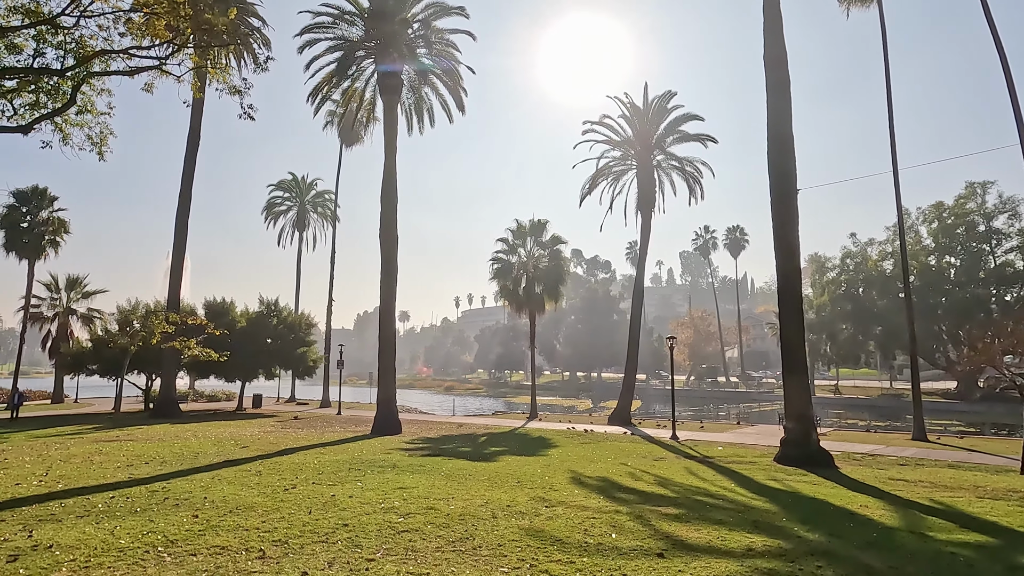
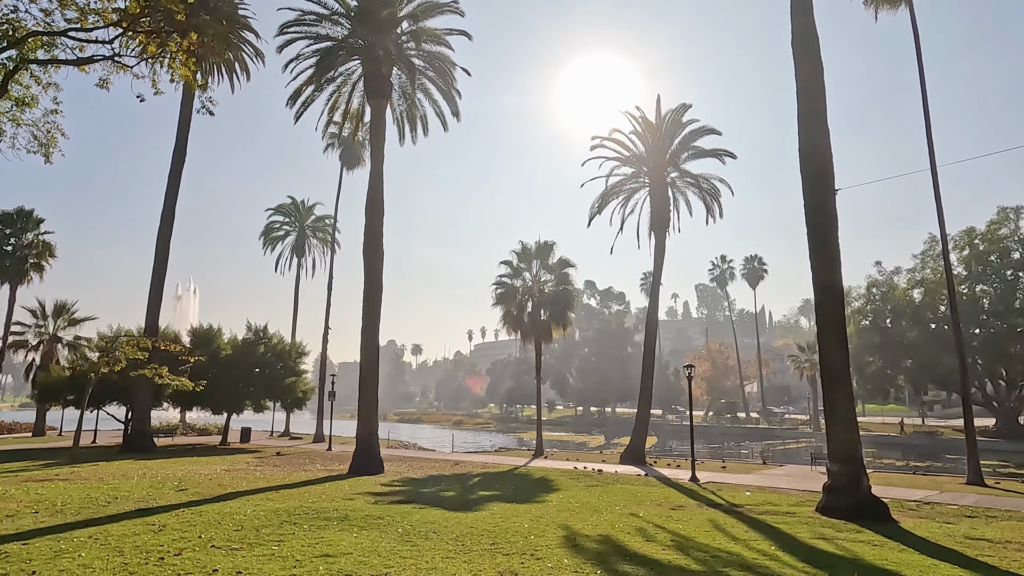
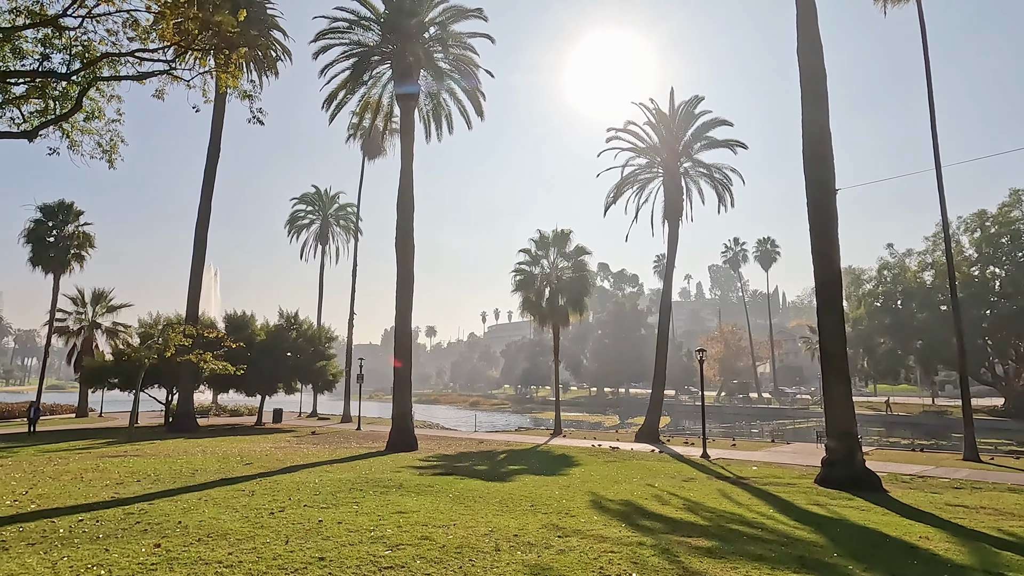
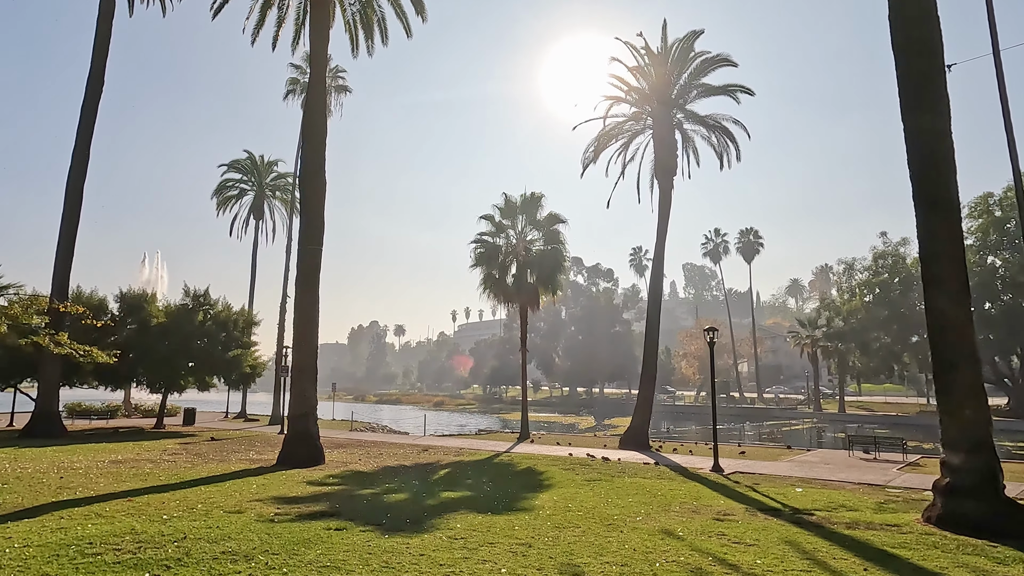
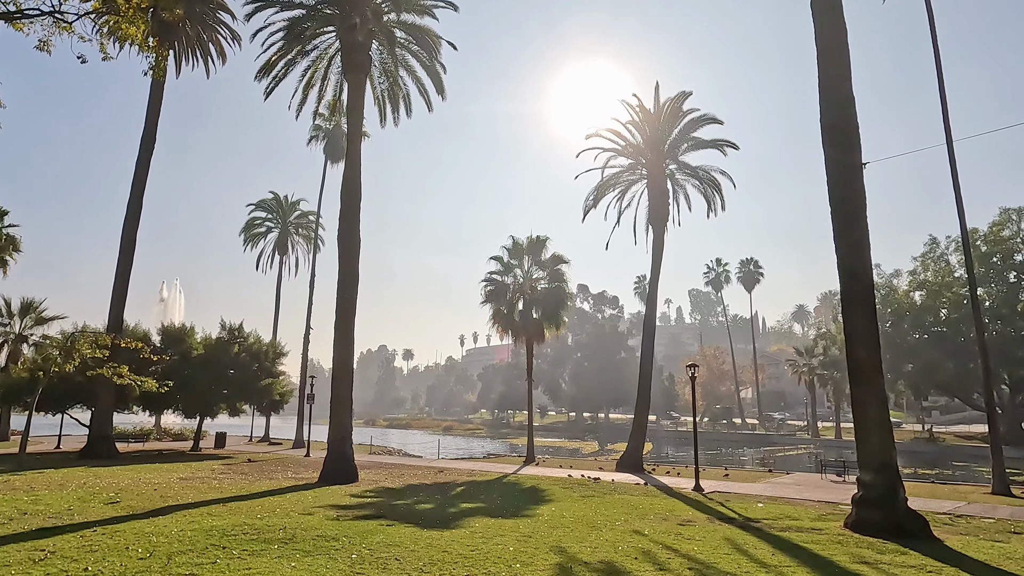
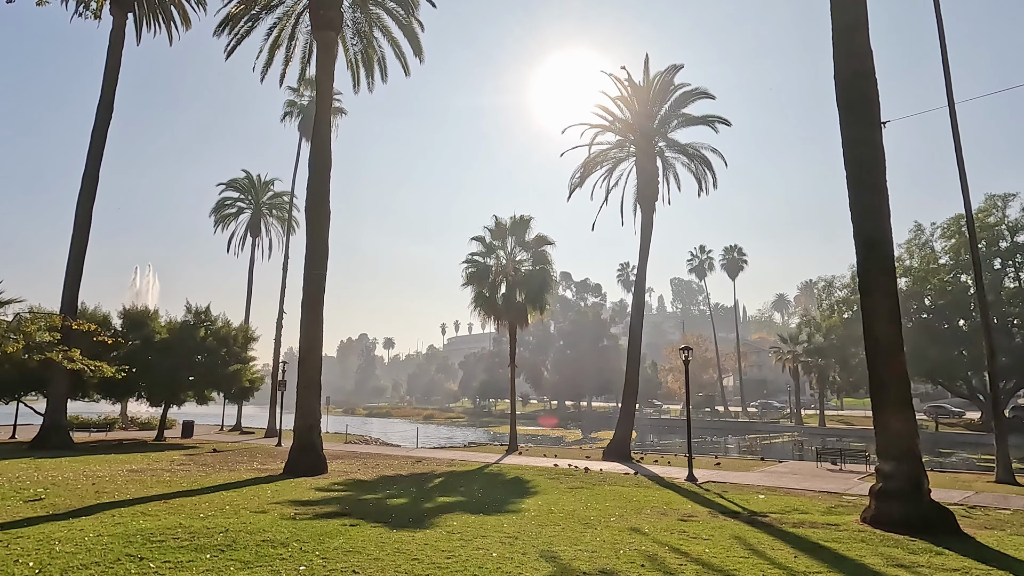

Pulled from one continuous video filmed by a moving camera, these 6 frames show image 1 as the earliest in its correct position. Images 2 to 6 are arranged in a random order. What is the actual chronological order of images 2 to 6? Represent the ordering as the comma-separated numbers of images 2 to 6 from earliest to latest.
3, 2, 5, 6, 4
